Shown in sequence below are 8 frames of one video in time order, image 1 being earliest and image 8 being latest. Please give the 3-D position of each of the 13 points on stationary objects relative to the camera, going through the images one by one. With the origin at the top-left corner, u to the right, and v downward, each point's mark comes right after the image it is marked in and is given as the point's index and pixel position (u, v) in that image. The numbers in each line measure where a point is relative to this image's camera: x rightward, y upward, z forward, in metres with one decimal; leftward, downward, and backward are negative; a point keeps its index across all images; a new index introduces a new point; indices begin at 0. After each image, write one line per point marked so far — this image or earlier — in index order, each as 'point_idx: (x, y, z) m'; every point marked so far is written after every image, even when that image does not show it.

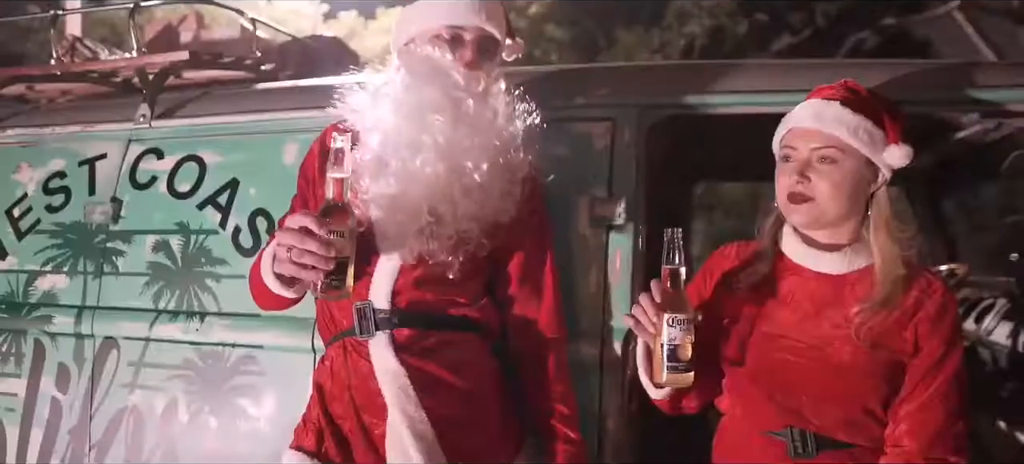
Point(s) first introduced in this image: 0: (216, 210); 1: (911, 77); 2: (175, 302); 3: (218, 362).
0: (-0.7, +0.1, +1.9) m
1: (+0.8, +0.3, +1.7) m
2: (-0.8, -0.2, +1.9) m
3: (-0.7, -0.3, +1.8) m
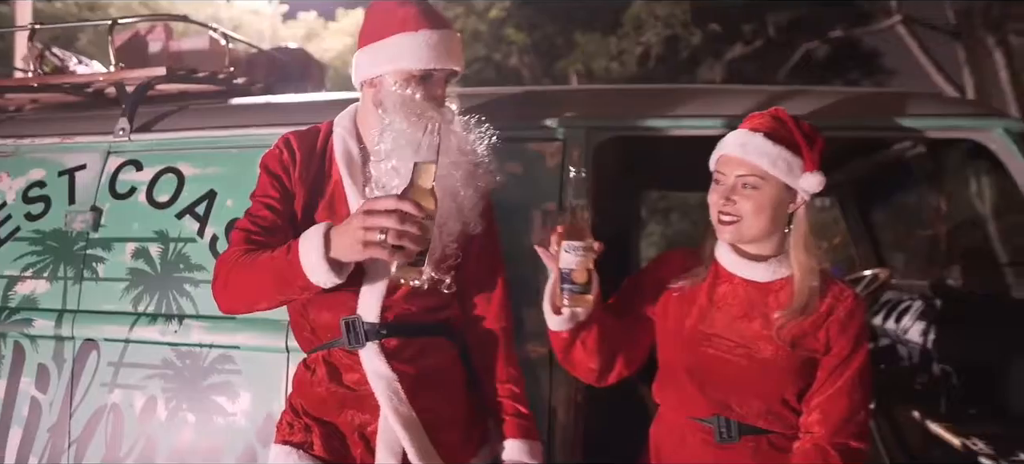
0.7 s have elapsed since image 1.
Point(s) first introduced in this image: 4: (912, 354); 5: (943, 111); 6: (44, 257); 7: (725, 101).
0: (-0.9, 0.0, +2.0) m
1: (+0.7, +0.3, +1.9) m
2: (-1.0, -0.2, +2.0) m
3: (-0.8, -0.3, +2.0) m
4: (+1.2, -0.4, +2.4) m
5: (+1.0, +0.3, +1.8) m
6: (-1.3, -0.1, +2.2) m
7: (+0.5, +0.3, +1.9) m
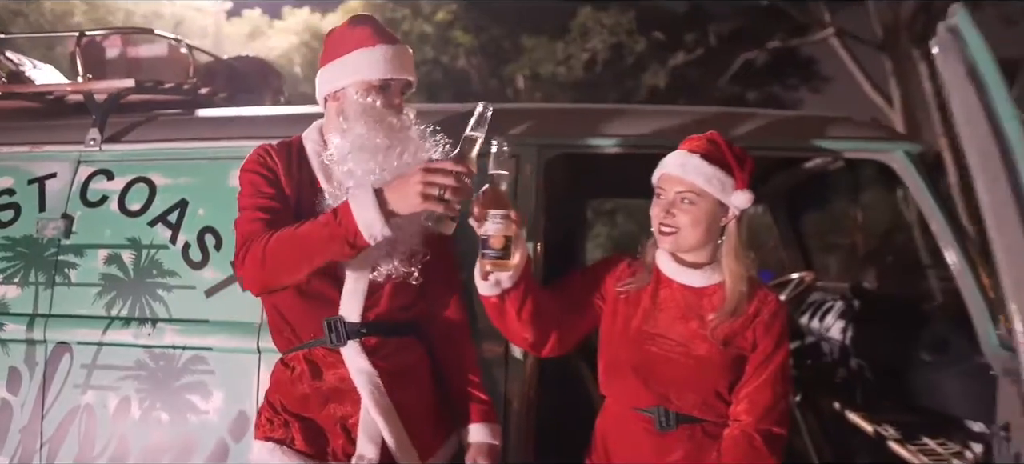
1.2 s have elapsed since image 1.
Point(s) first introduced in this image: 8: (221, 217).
0: (-1.0, 0.0, +2.1) m
1: (+0.6, +0.3, +2.1) m
2: (-1.1, -0.2, +2.1) m
3: (-0.9, -0.4, +2.1) m
4: (+1.1, -0.4, +2.7) m
5: (+0.9, +0.3, +2.1) m
6: (-1.4, -0.1, +2.2) m
7: (+0.4, +0.3, +2.1) m
8: (-0.8, 0.0, +2.1) m
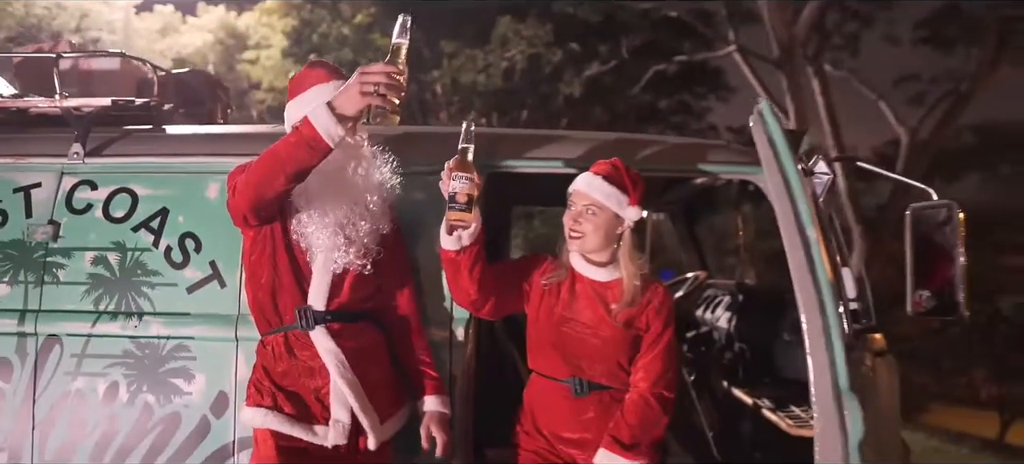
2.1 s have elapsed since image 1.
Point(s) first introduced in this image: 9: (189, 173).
0: (-1.2, 0.0, +2.4) m
1: (+0.4, +0.3, +2.5) m
2: (-1.3, -0.2, +2.4) m
3: (-1.1, -0.4, +2.4) m
4: (+0.8, -0.4, +3.2) m
5: (+0.7, +0.2, +2.6) m
6: (-1.6, -0.1, +2.5) m
7: (+0.2, +0.3, +2.5) m
8: (-1.0, 0.0, +2.4) m
9: (-1.0, +0.2, +2.5) m
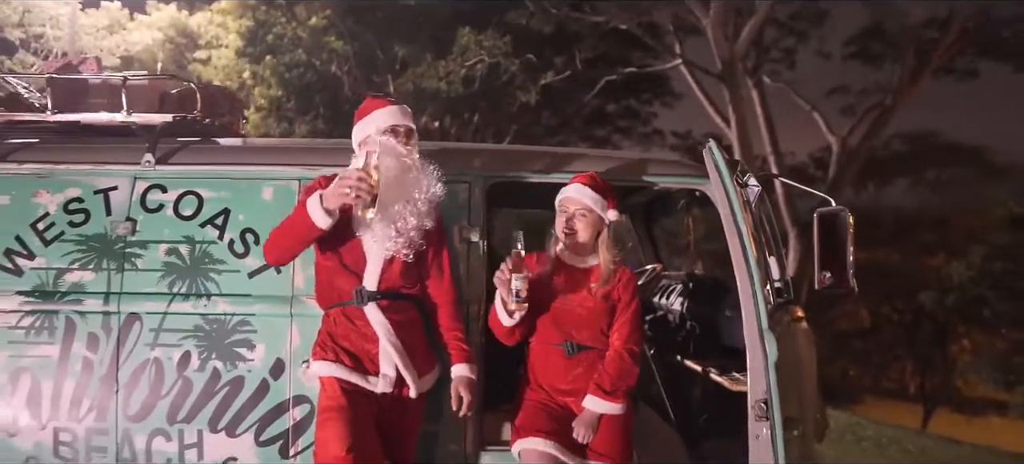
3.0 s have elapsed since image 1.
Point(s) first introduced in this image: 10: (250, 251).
0: (-1.1, 0.0, +3.0) m
1: (+0.4, +0.3, +3.2) m
2: (-1.2, -0.2, +2.9) m
3: (-1.1, -0.4, +2.9) m
4: (+0.8, -0.4, +3.8) m
5: (+0.7, +0.3, +3.2) m
6: (-1.6, -0.1, +2.9) m
7: (+0.2, +0.3, +3.2) m
8: (-1.0, 0.0, +3.0) m
9: (-1.0, +0.2, +3.0) m
10: (-1.0, -0.1, +2.9) m
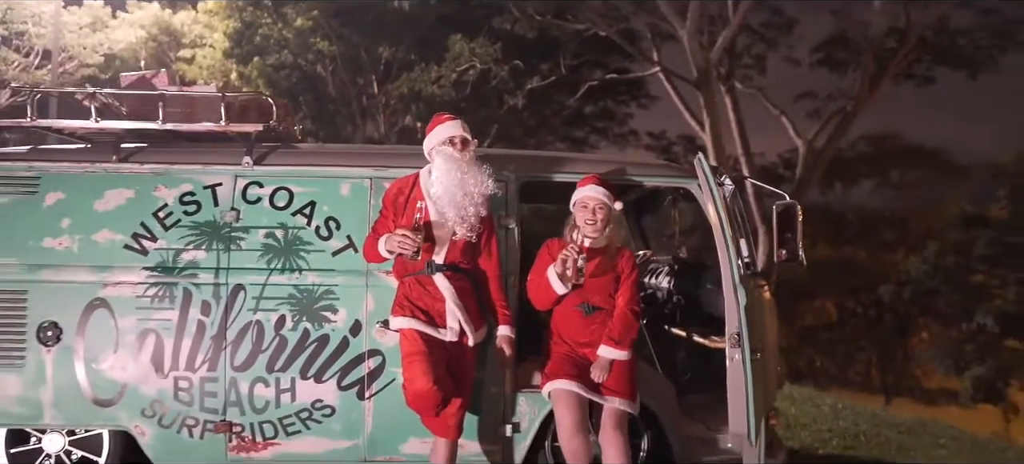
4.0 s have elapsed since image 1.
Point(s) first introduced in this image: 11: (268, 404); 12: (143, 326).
0: (-1.0, +0.1, +3.7) m
1: (+0.6, +0.3, +4.0) m
2: (-1.1, -0.2, +3.6) m
3: (-1.0, -0.3, +3.6) m
4: (+0.9, -0.4, +4.6) m
5: (+0.8, +0.3, +4.0) m
6: (-1.5, 0.0, +3.7) m
7: (+0.3, +0.4, +3.9) m
8: (-0.8, +0.1, +3.7) m
9: (-0.9, +0.3, +3.7) m
10: (-0.9, 0.0, +3.7) m
11: (-1.2, -0.8, +3.6) m
12: (-1.7, -0.4, +3.6) m
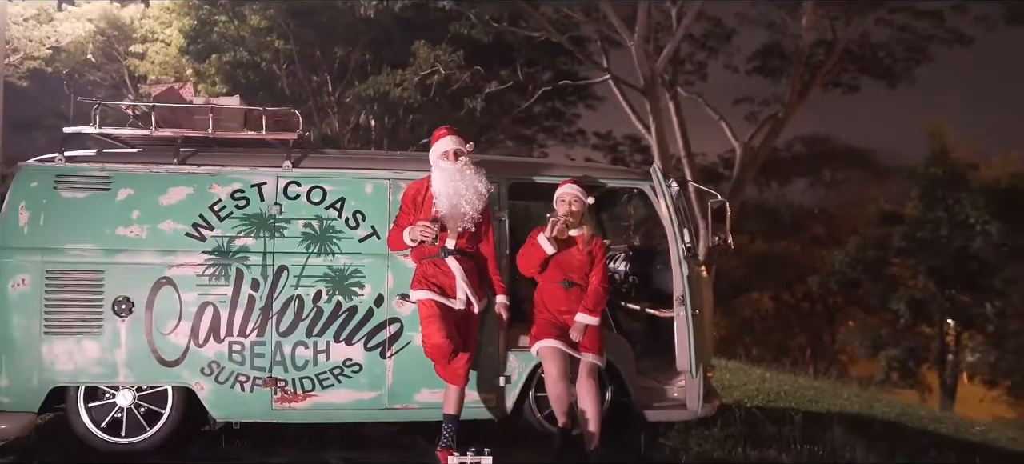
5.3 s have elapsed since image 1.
0: (-1.0, +0.1, +4.5) m
1: (+0.5, +0.4, +4.9) m
2: (-1.1, -0.1, +4.5) m
3: (-1.0, -0.2, +4.5) m
4: (+0.8, -0.3, +5.6) m
5: (+0.8, +0.4, +4.9) m
6: (-1.5, 0.0, +4.5) m
7: (+0.3, +0.4, +4.9) m
8: (-0.9, +0.2, +4.5) m
9: (-0.9, +0.3, +4.6) m
10: (-0.9, 0.0, +4.5) m
11: (-1.2, -0.8, +4.4) m
12: (-1.8, -0.4, +4.4) m
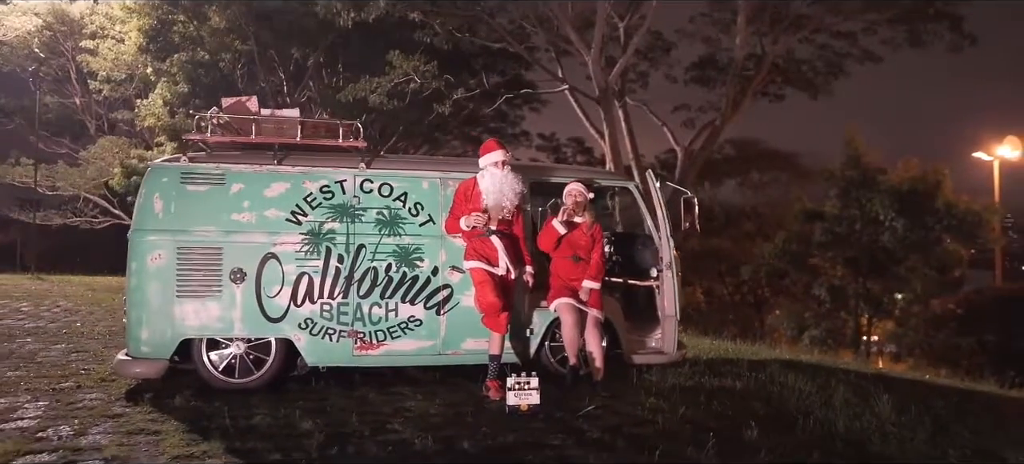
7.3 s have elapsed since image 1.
0: (-0.9, +0.2, +5.8) m
1: (+0.7, +0.5, +6.4) m
2: (-0.9, 0.0, +5.8) m
3: (-0.8, -0.1, +5.8) m
4: (+0.9, -0.2, +7.1) m
5: (+0.9, +0.5, +6.4) m
6: (-1.3, +0.1, +5.8) m
7: (+0.4, +0.5, +6.3) m
8: (-0.7, +0.3, +5.9) m
9: (-0.8, +0.4, +5.9) m
10: (-0.7, +0.1, +5.9) m
11: (-1.0, -0.7, +5.8) m
12: (-1.6, -0.3, +5.7) m
